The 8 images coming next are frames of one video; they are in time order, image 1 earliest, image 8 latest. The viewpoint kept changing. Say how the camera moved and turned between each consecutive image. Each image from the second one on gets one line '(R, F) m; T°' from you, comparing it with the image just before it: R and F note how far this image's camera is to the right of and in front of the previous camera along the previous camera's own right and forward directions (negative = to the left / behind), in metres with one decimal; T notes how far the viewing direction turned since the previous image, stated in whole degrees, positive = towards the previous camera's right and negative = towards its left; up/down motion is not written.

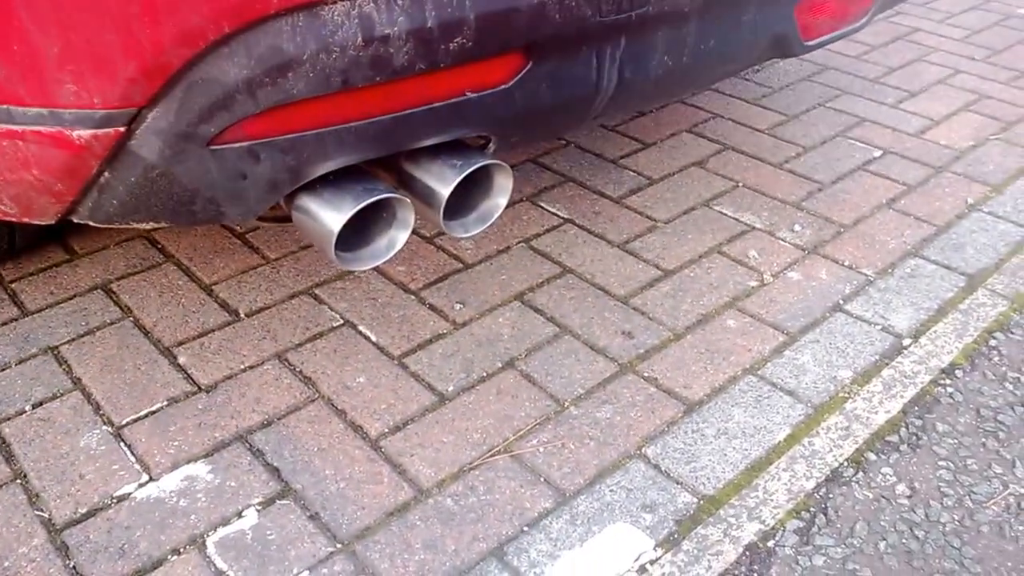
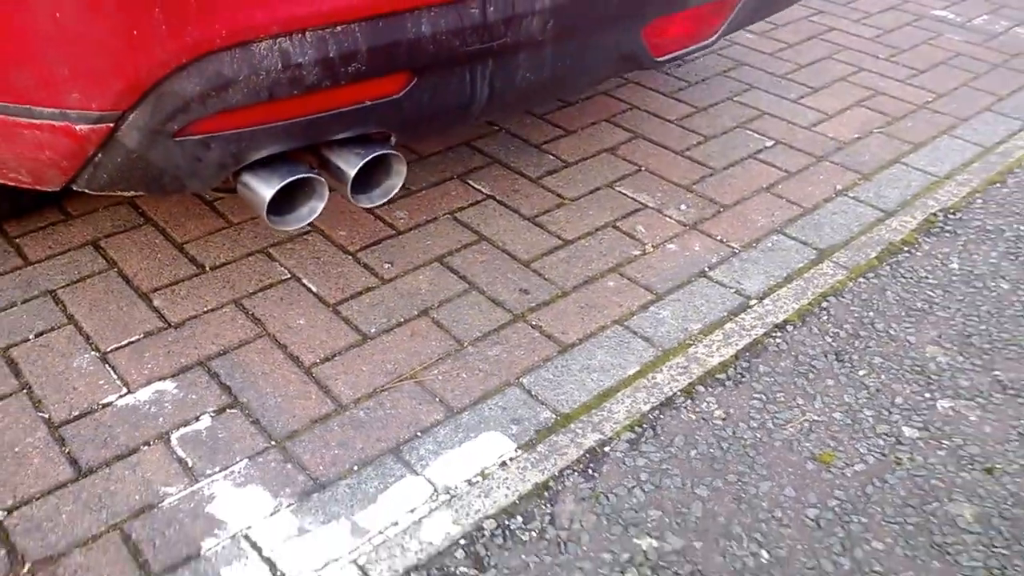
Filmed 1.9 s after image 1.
(+0.2, -0.4) m; +1°
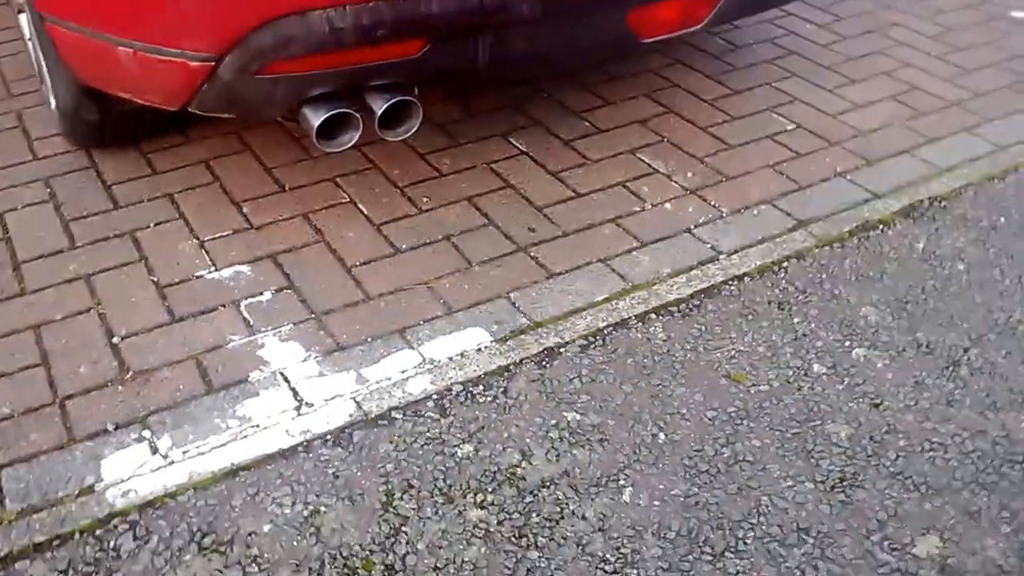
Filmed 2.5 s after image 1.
(+0.3, -0.5) m; -7°
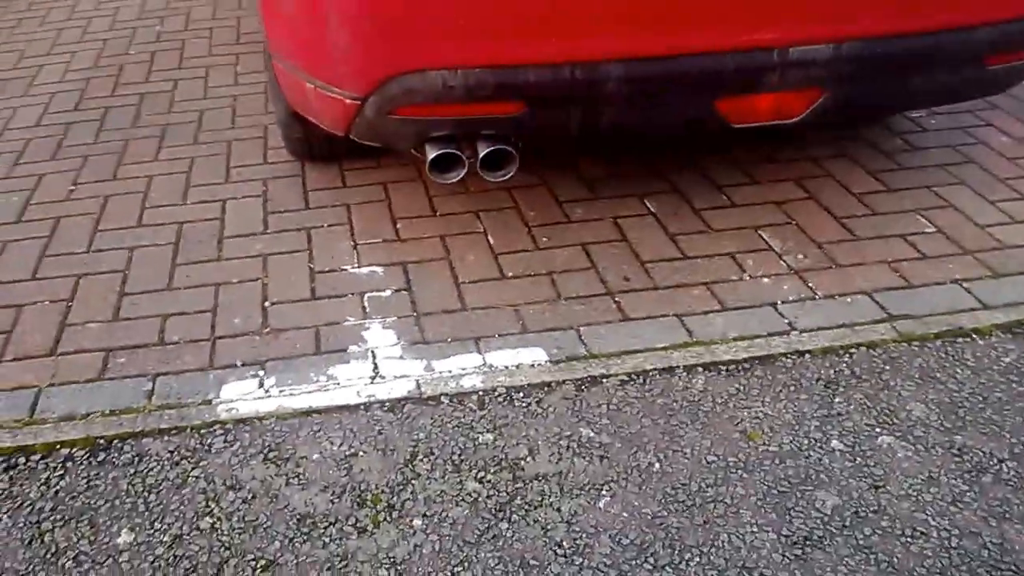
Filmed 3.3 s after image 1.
(+0.6, -0.4) m; -17°
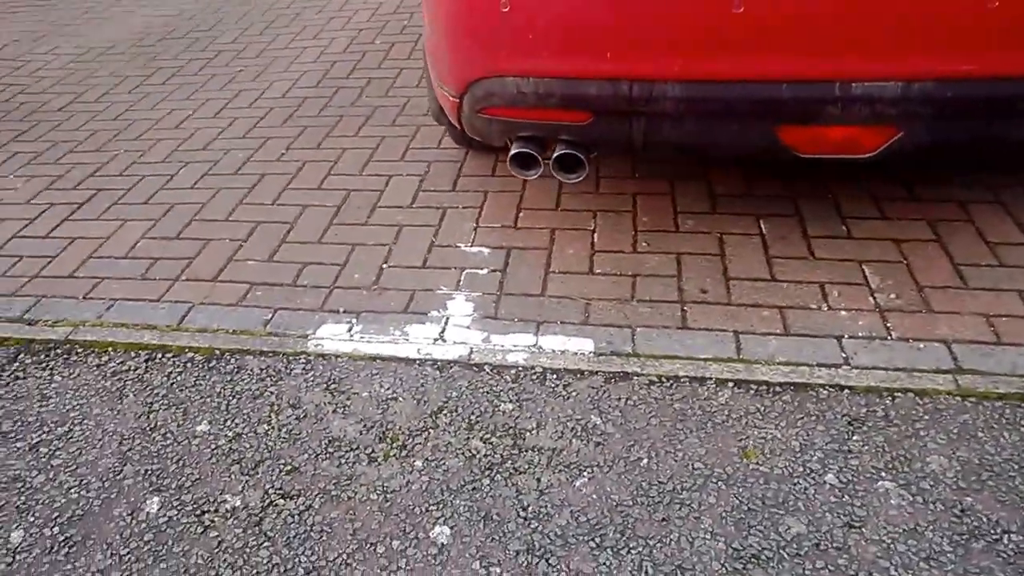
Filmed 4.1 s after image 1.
(+0.9, -0.2) m; -20°
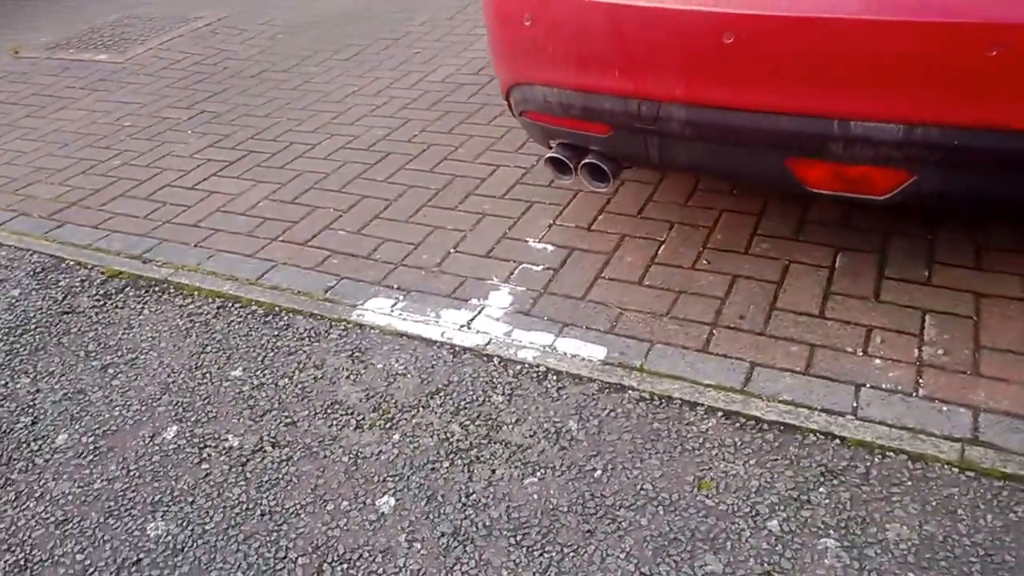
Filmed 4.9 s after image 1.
(+0.8, 0.0) m; -16°
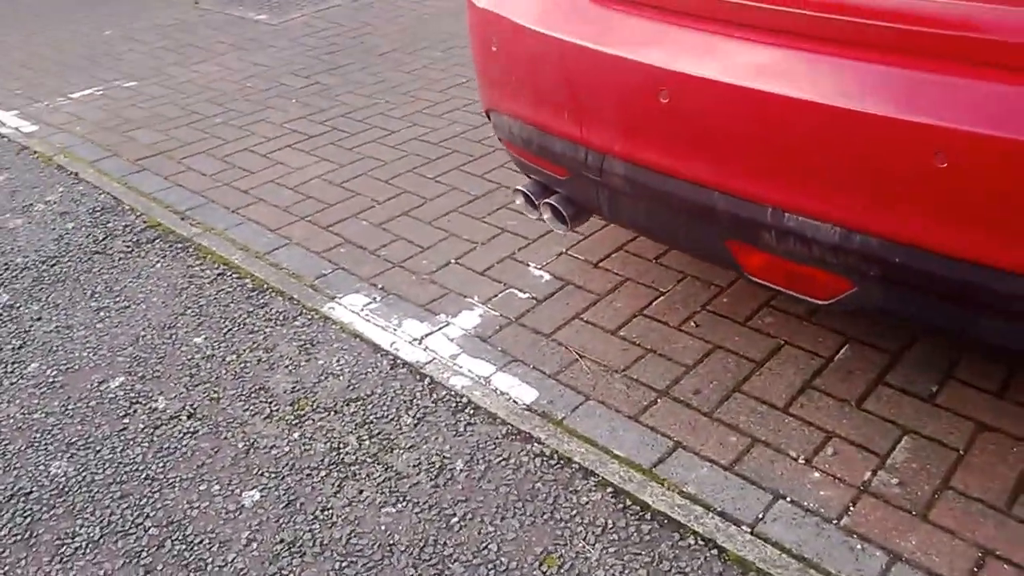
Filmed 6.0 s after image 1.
(+0.9, +0.2) m; -15°
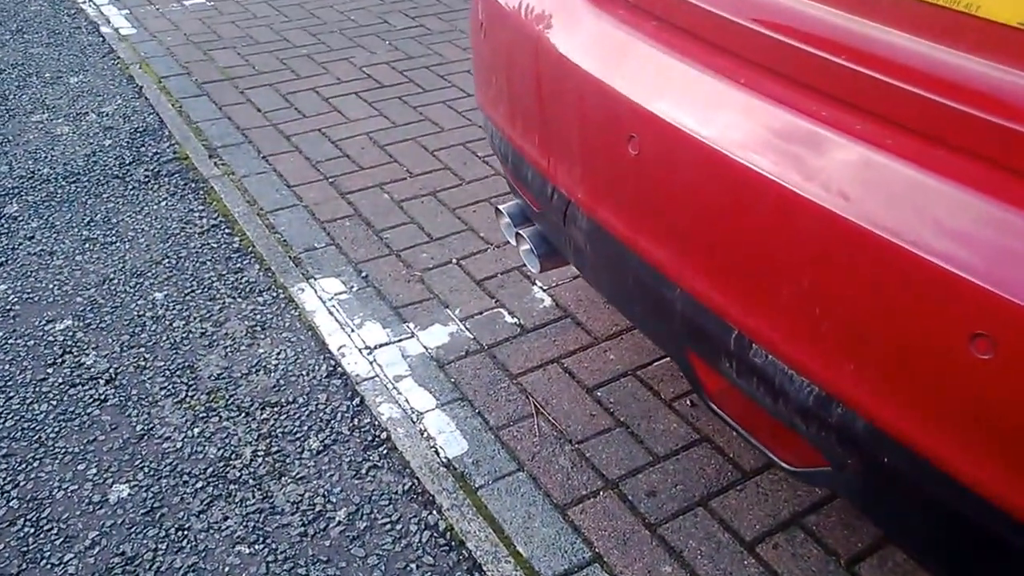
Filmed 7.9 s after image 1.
(+0.6, +0.6) m; -13°
